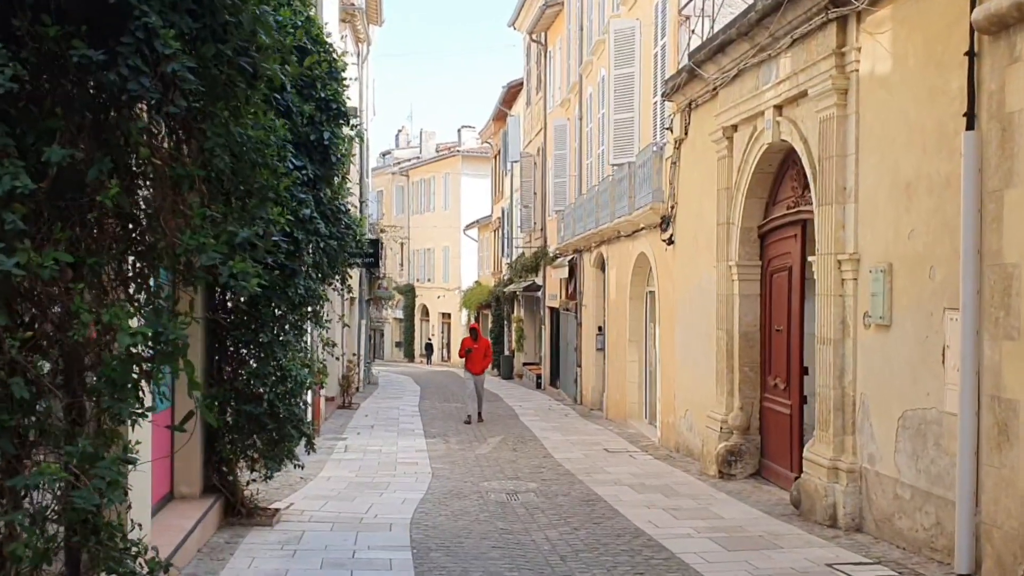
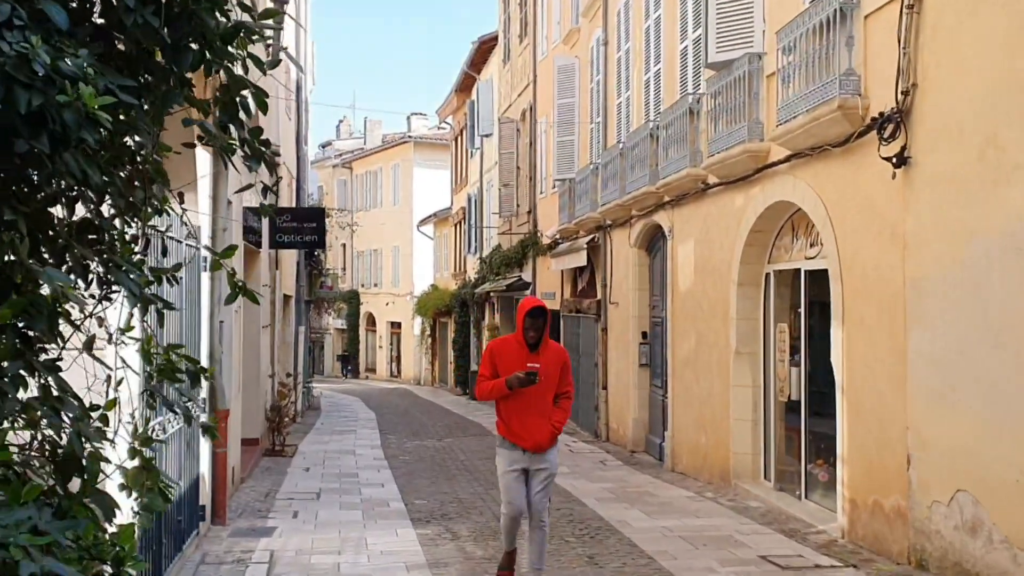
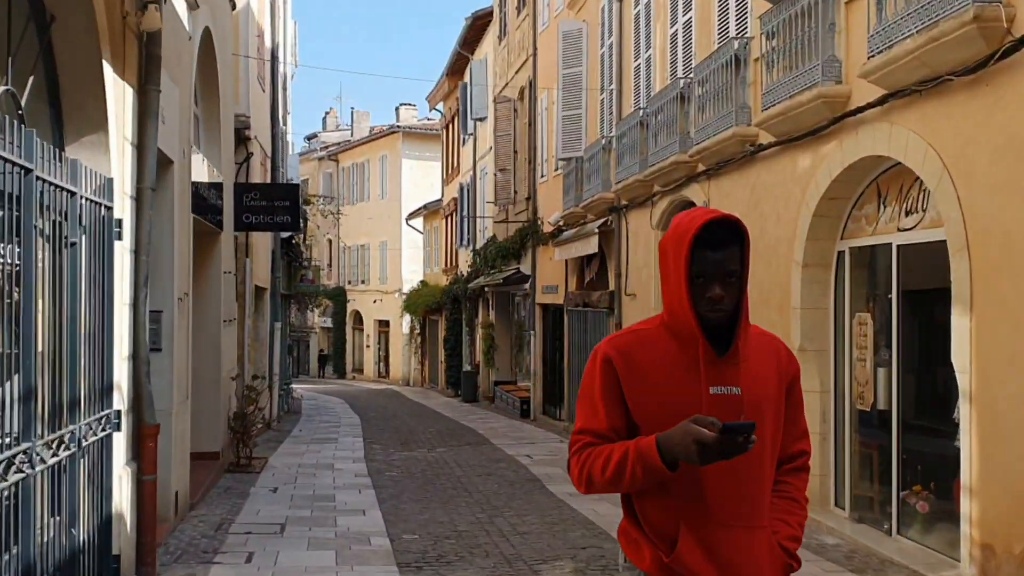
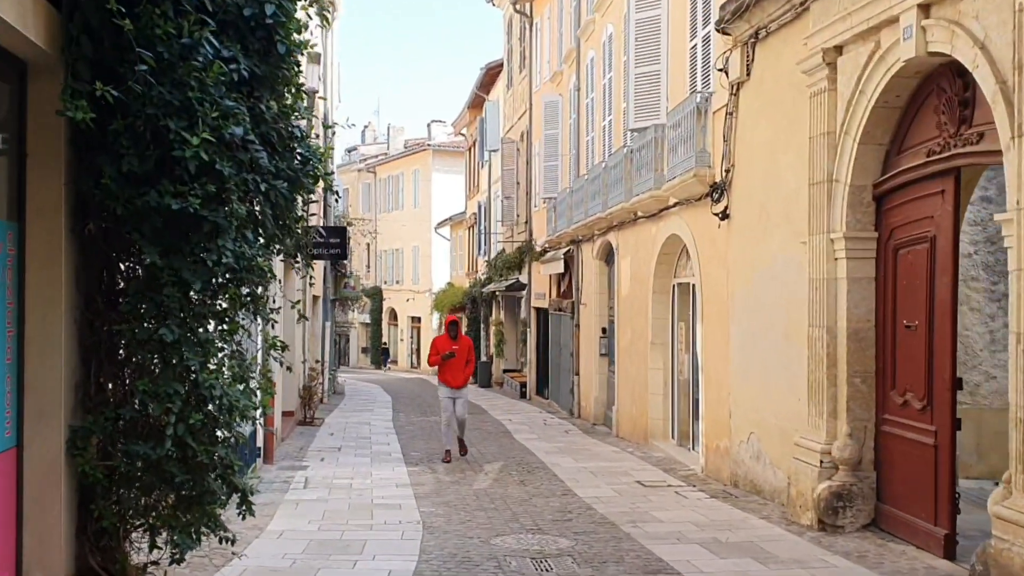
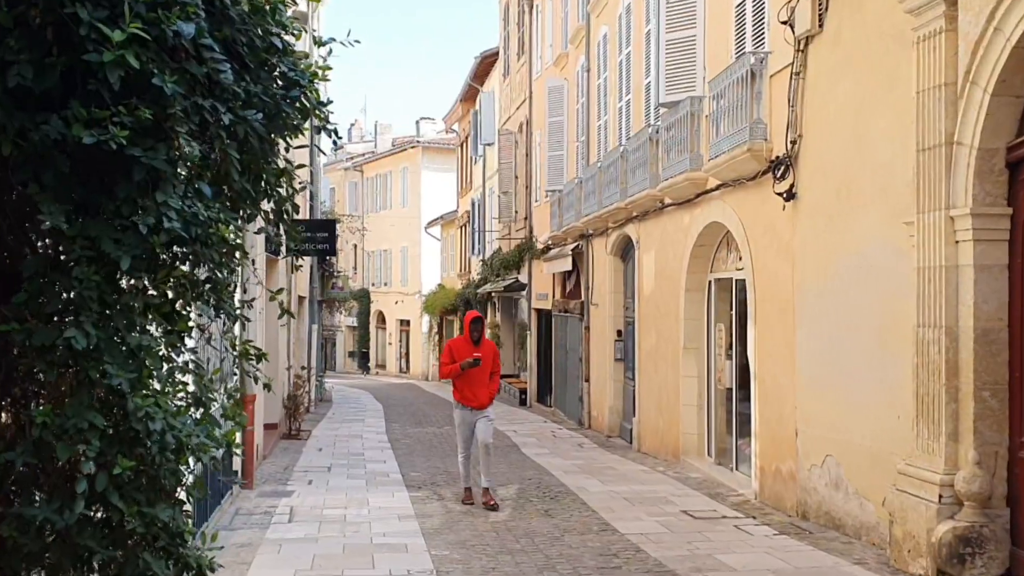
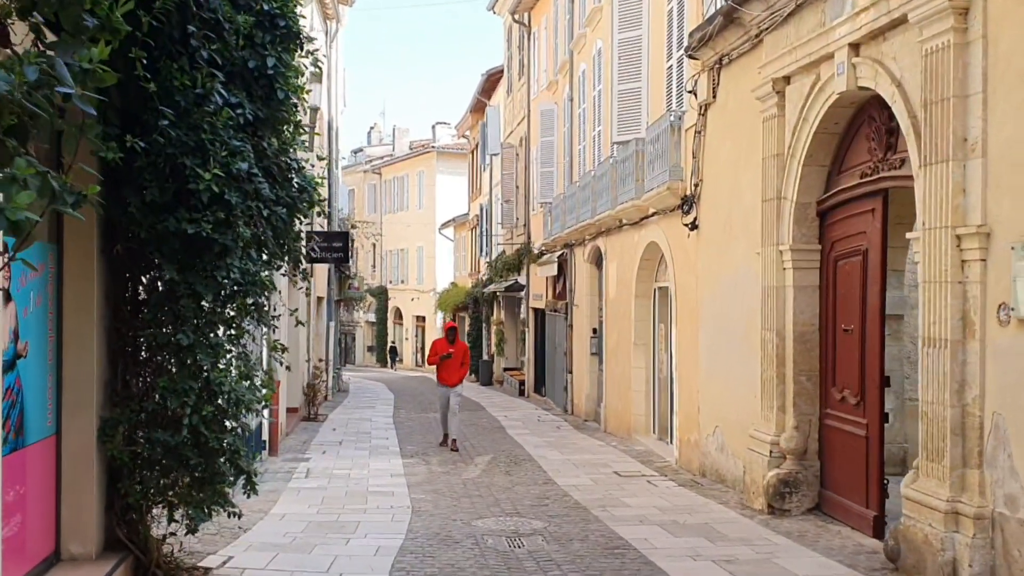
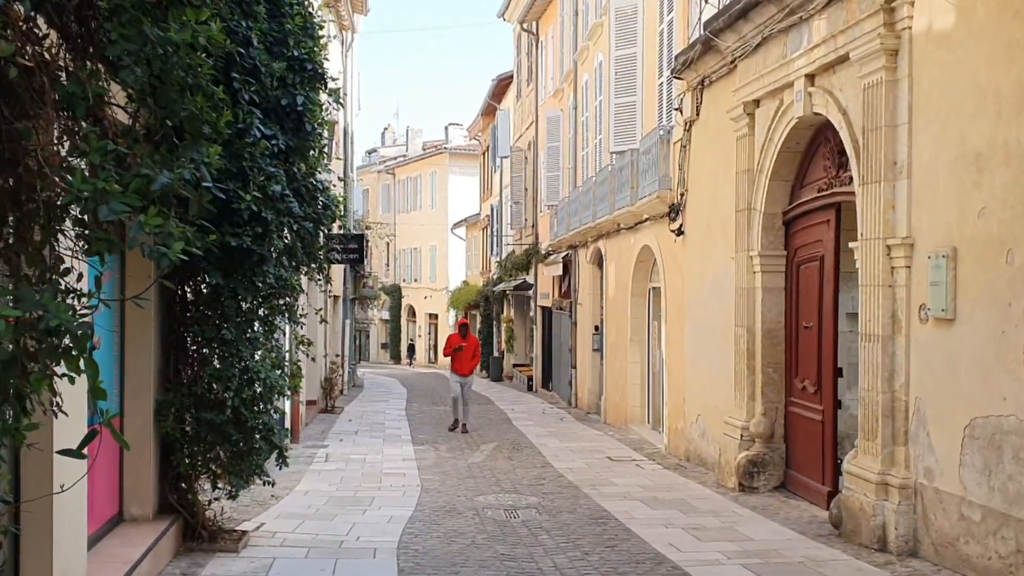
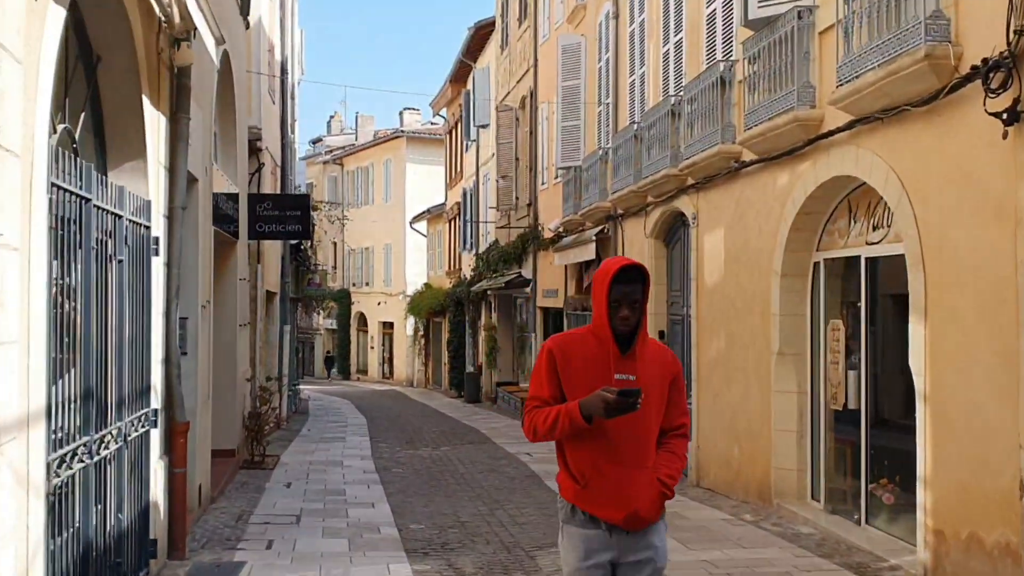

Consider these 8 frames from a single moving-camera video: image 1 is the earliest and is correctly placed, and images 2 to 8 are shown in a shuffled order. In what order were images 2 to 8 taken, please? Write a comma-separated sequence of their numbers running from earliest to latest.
7, 6, 4, 5, 2, 8, 3
